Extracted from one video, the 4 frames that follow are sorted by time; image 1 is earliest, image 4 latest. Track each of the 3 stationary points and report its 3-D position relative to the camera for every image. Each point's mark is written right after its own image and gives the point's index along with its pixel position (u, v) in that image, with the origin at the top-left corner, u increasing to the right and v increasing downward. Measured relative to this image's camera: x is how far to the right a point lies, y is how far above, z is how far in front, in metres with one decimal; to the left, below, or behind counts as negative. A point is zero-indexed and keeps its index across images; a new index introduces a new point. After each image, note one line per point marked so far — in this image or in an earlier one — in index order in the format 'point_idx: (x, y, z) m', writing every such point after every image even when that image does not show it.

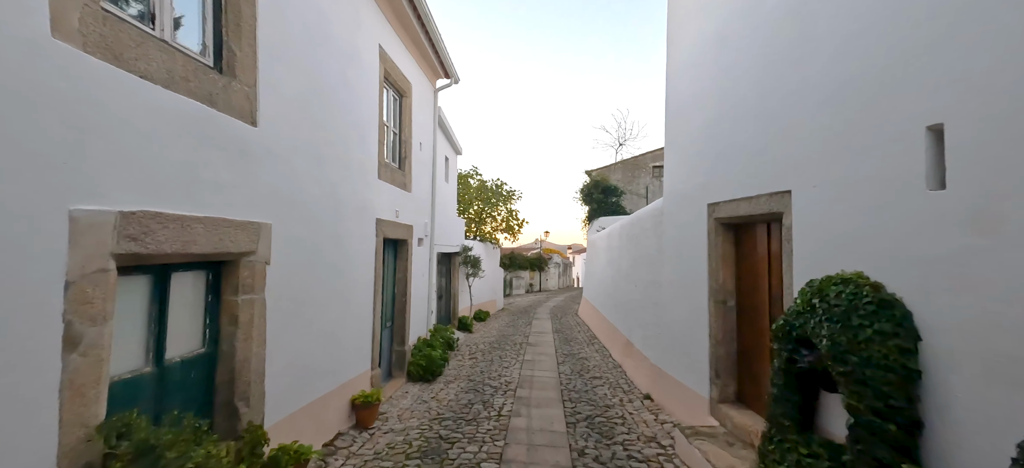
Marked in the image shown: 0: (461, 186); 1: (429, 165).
0: (-1.9, +1.9, +15.3) m
1: (-1.6, +1.3, +7.6) m
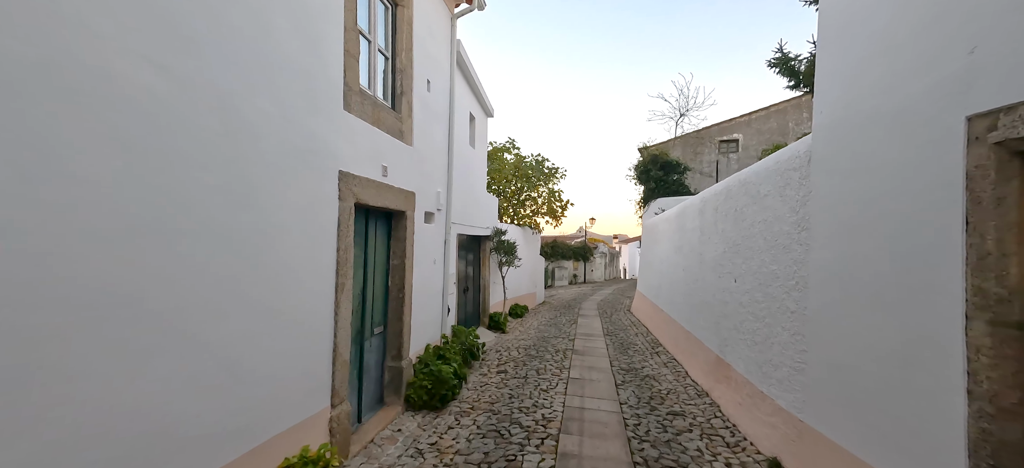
0: (-0.5, +2.4, +13.4) m
1: (-1.0, +1.7, +5.7) m
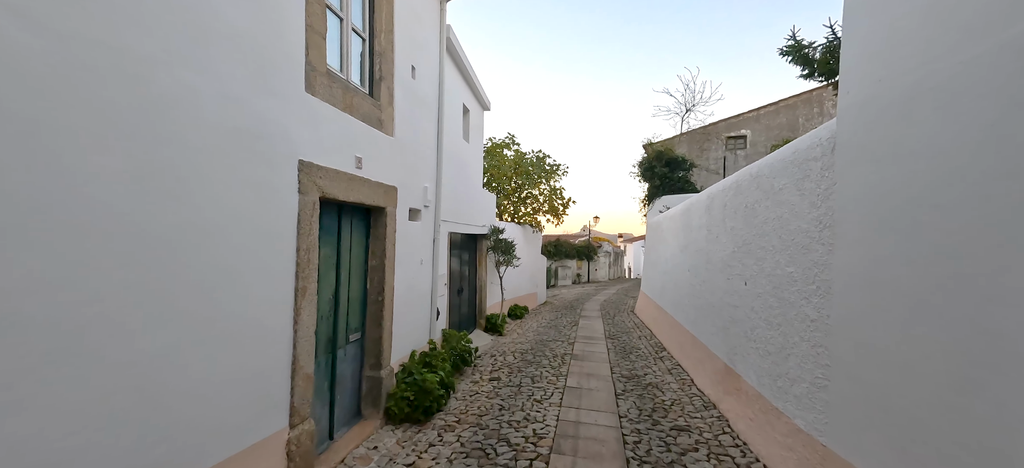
0: (-0.5, +2.5, +13.1) m
1: (-1.1, +1.7, +5.3) m
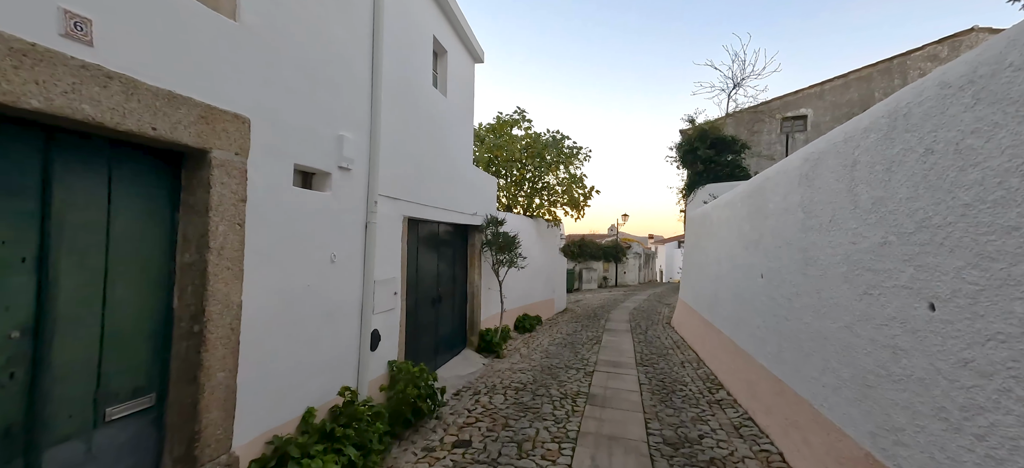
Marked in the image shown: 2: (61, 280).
0: (-0.2, +2.6, +11.0) m
1: (-1.3, +1.9, +3.3) m
2: (-1.9, -0.2, +1.7) m
